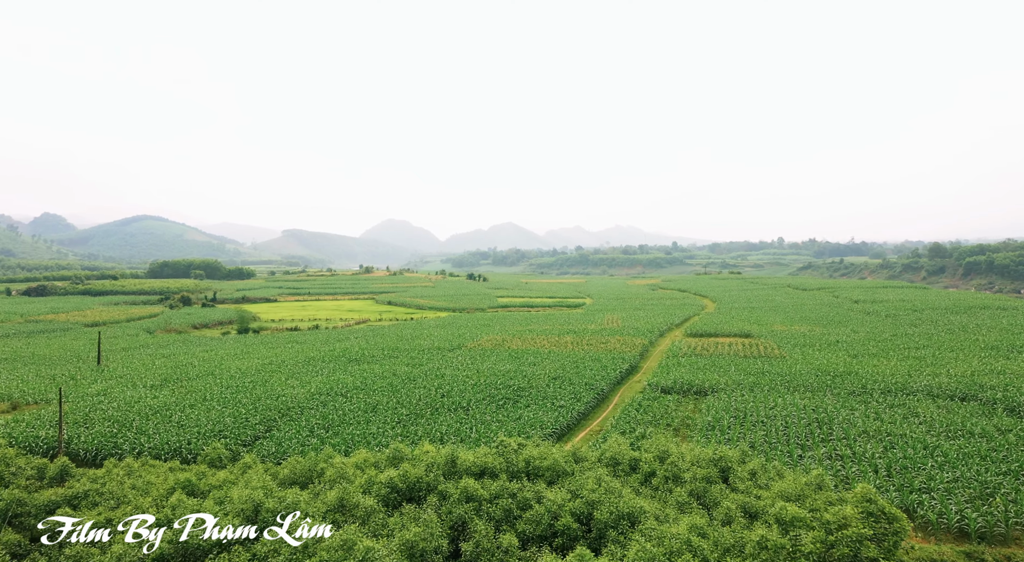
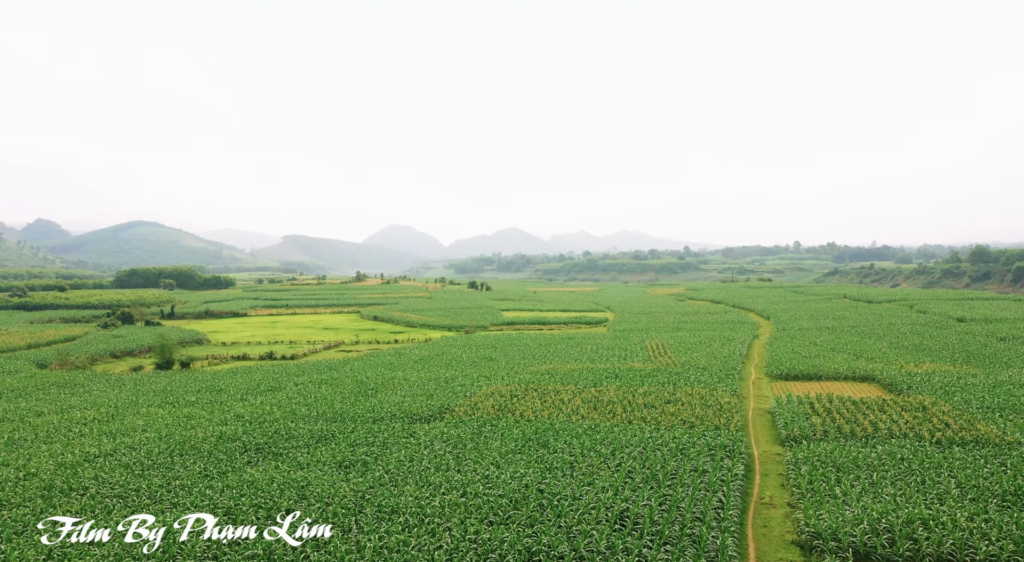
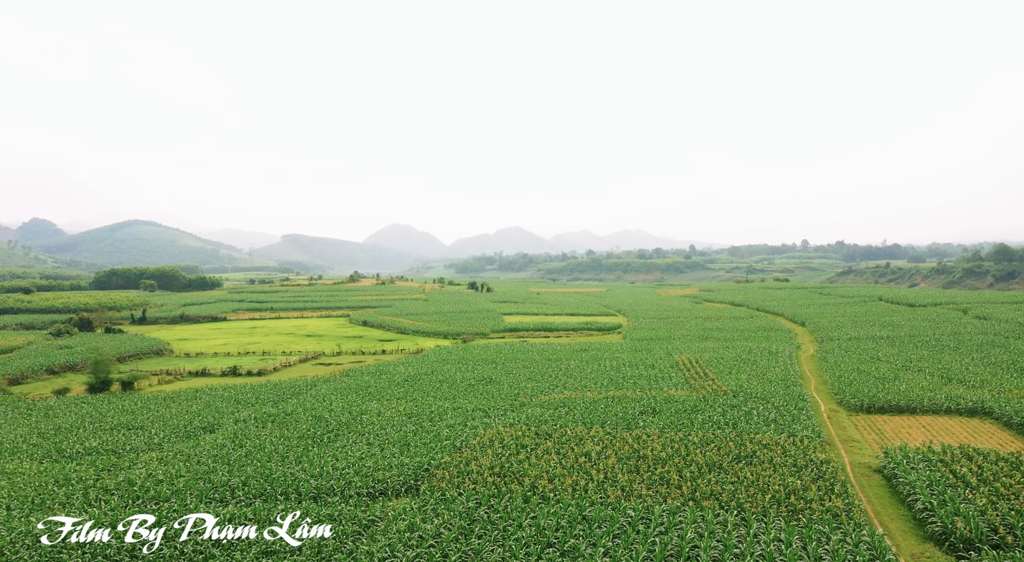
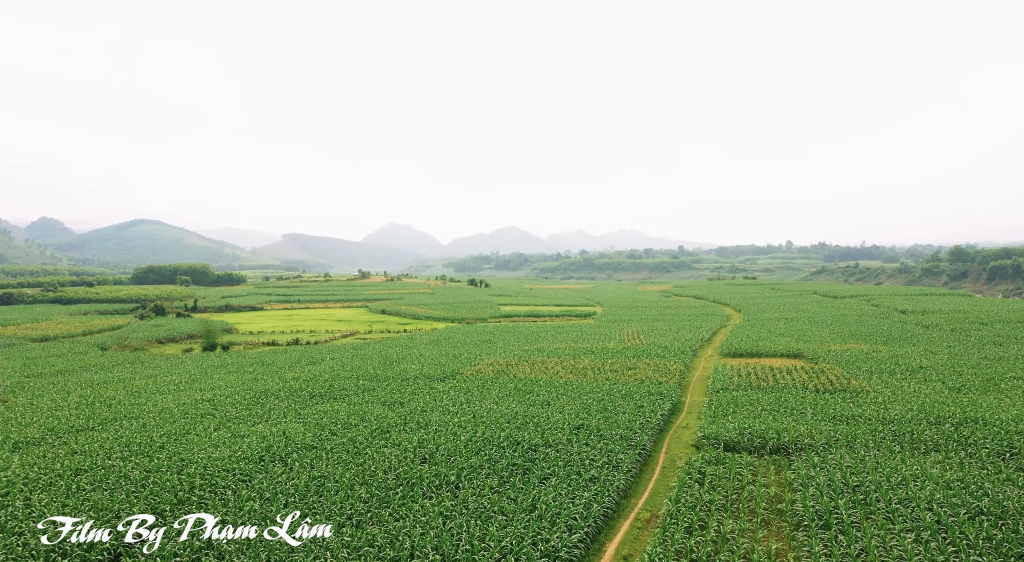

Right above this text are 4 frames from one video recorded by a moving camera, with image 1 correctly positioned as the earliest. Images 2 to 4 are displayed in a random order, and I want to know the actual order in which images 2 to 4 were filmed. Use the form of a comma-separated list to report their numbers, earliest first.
4, 2, 3
